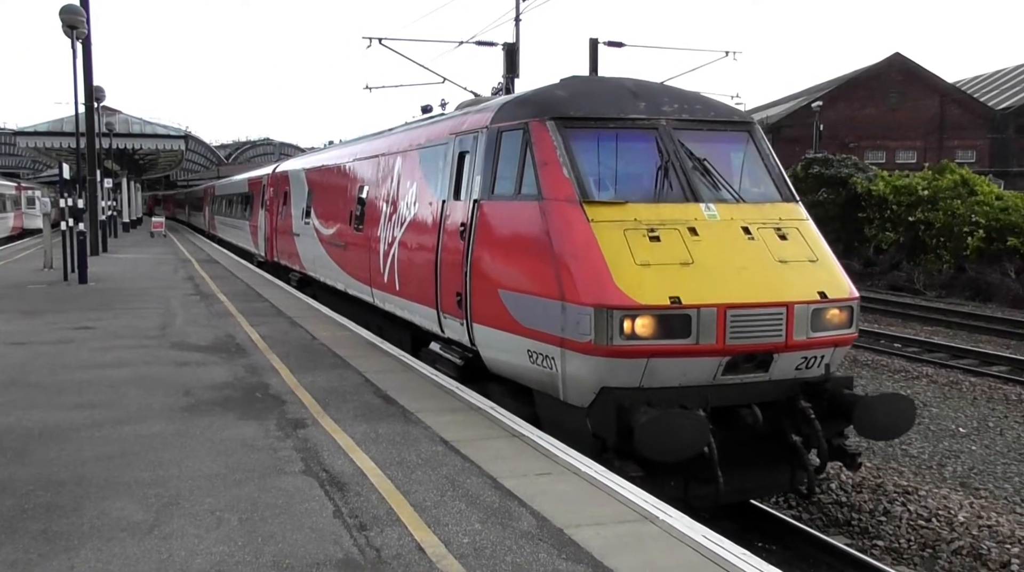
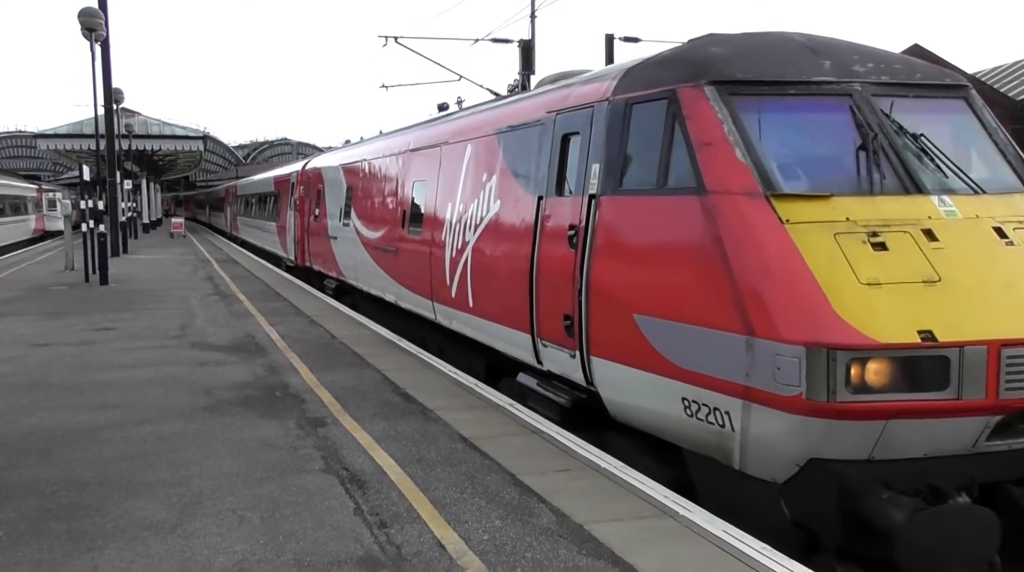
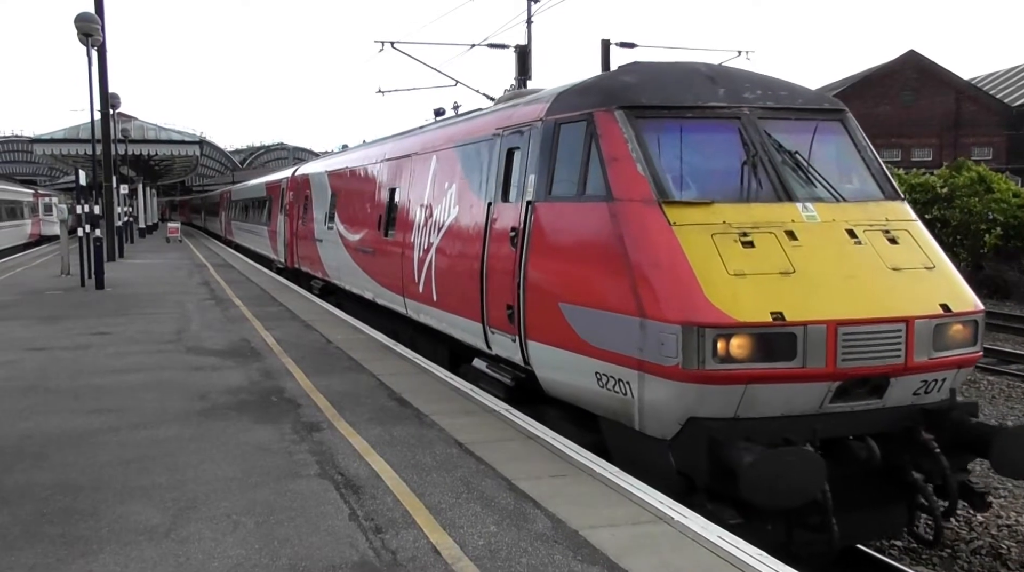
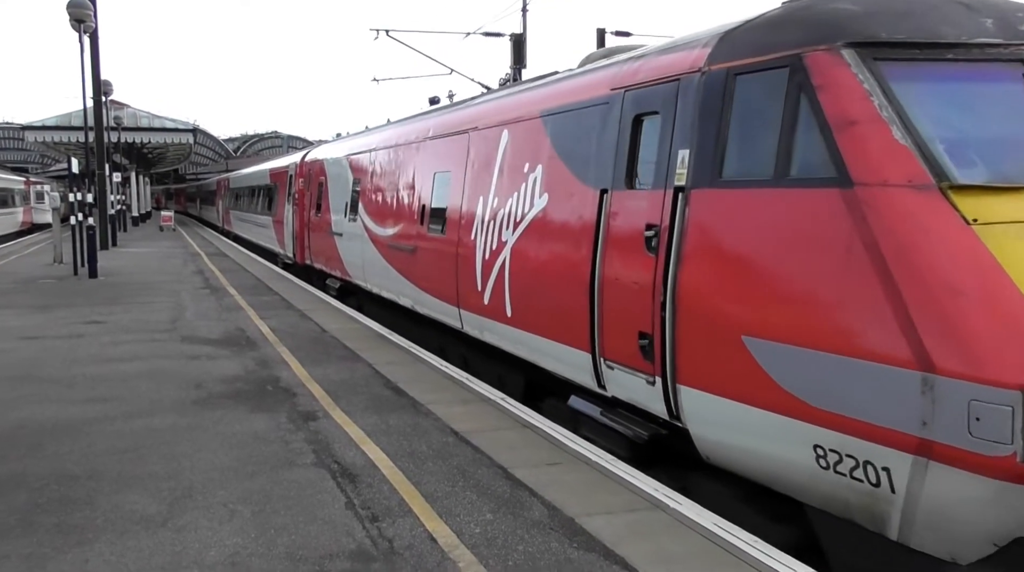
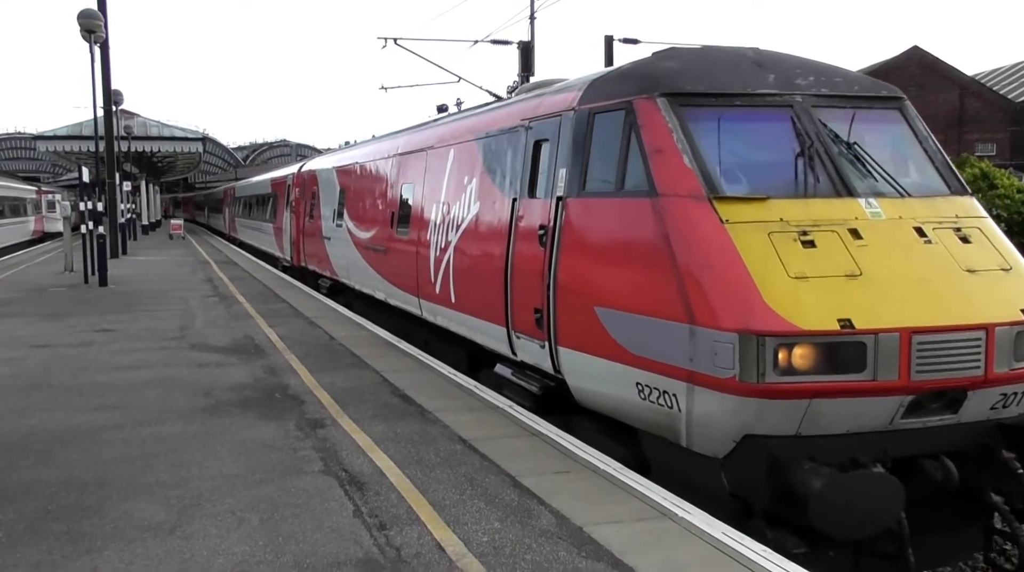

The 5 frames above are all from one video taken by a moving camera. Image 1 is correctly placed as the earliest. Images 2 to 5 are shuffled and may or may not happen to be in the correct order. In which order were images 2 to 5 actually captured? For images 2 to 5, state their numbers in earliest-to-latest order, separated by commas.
3, 5, 2, 4
